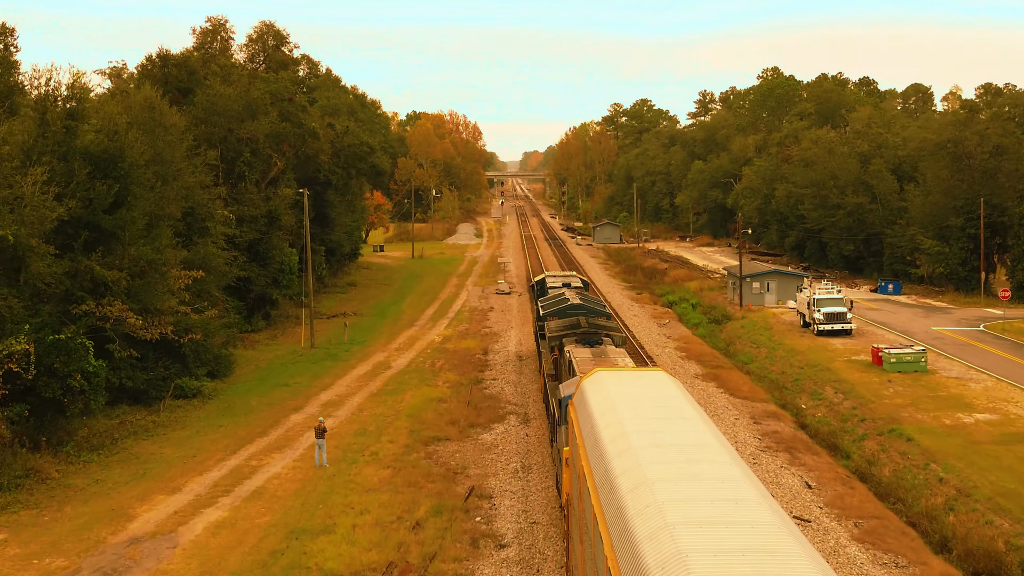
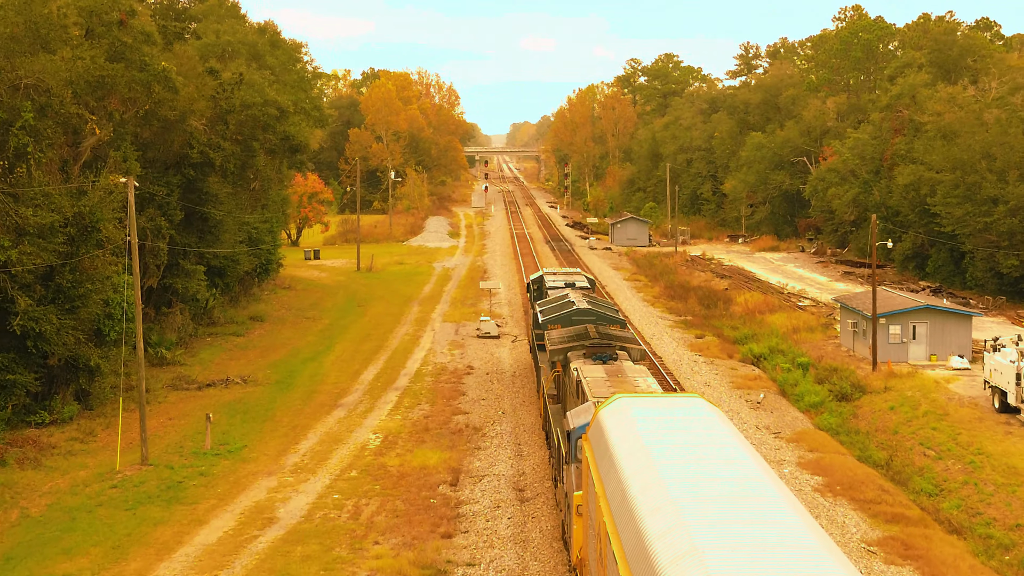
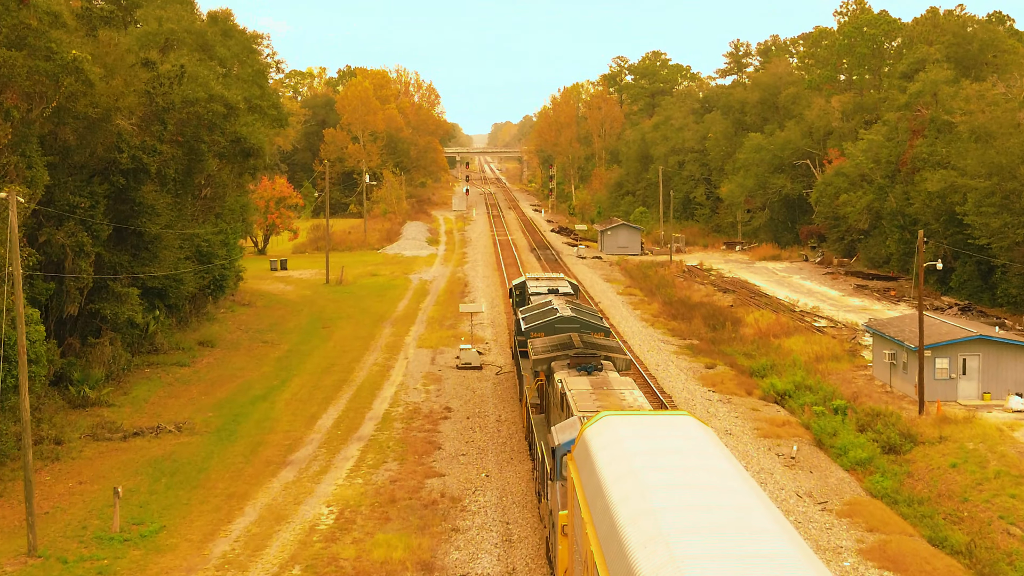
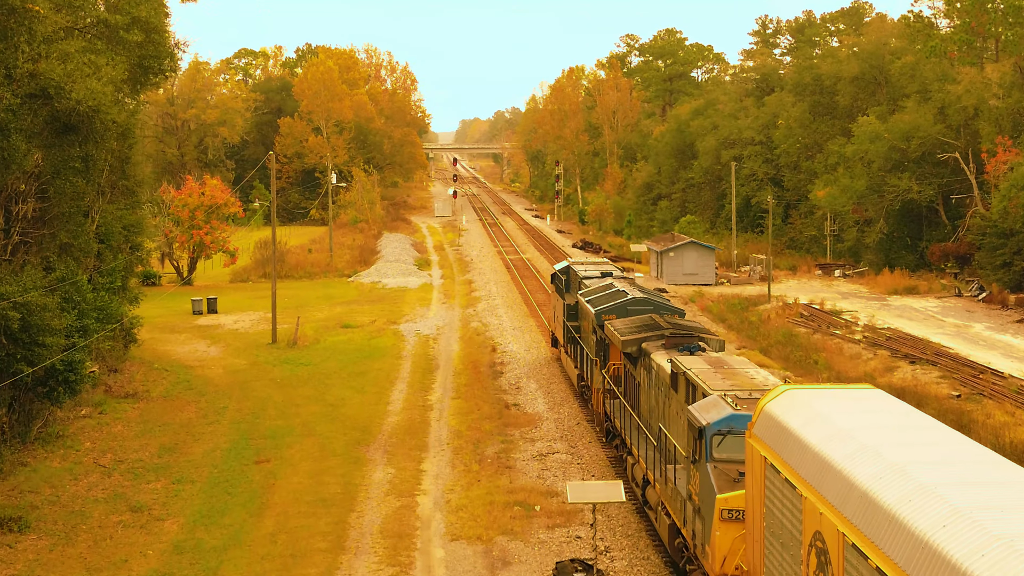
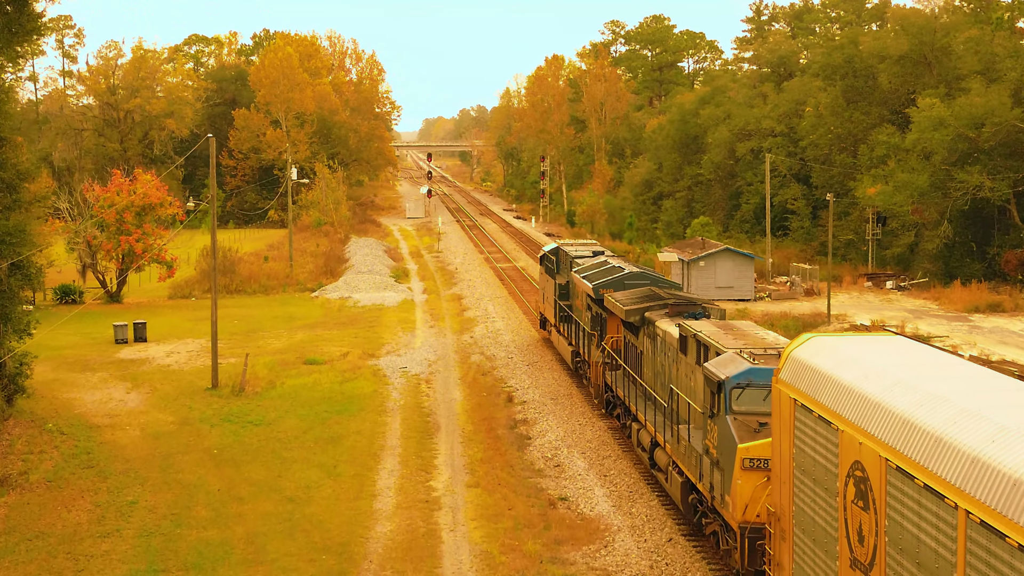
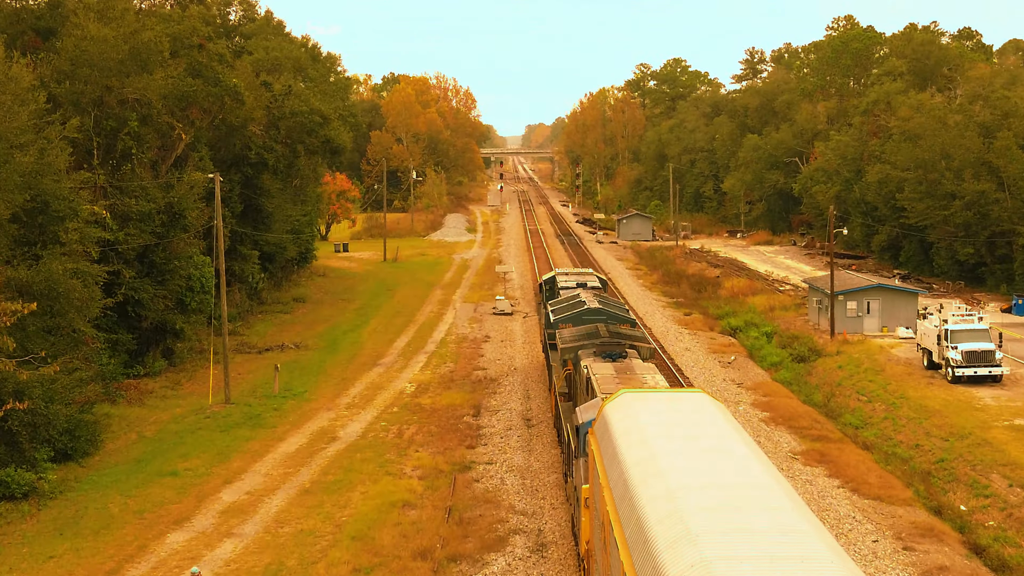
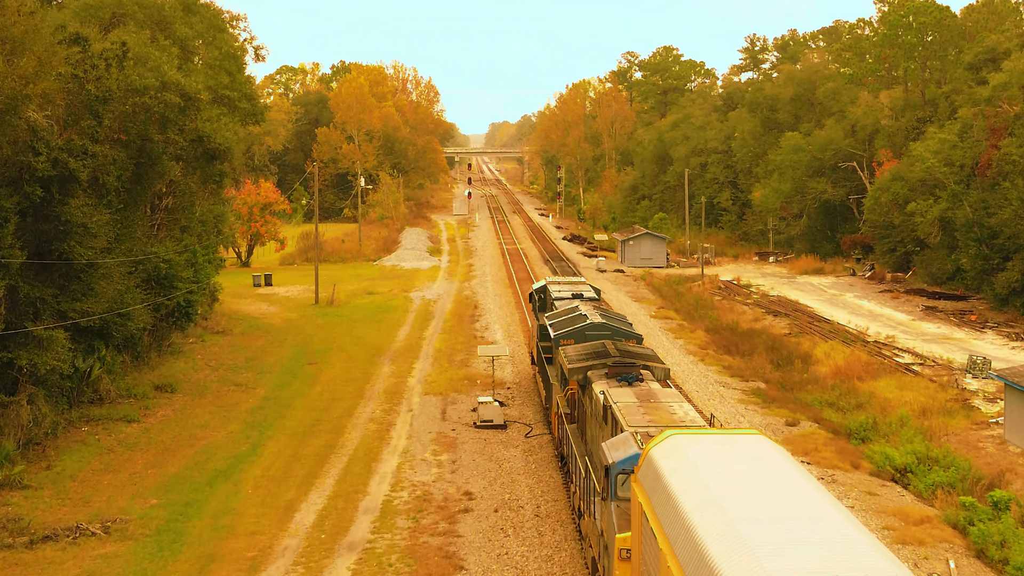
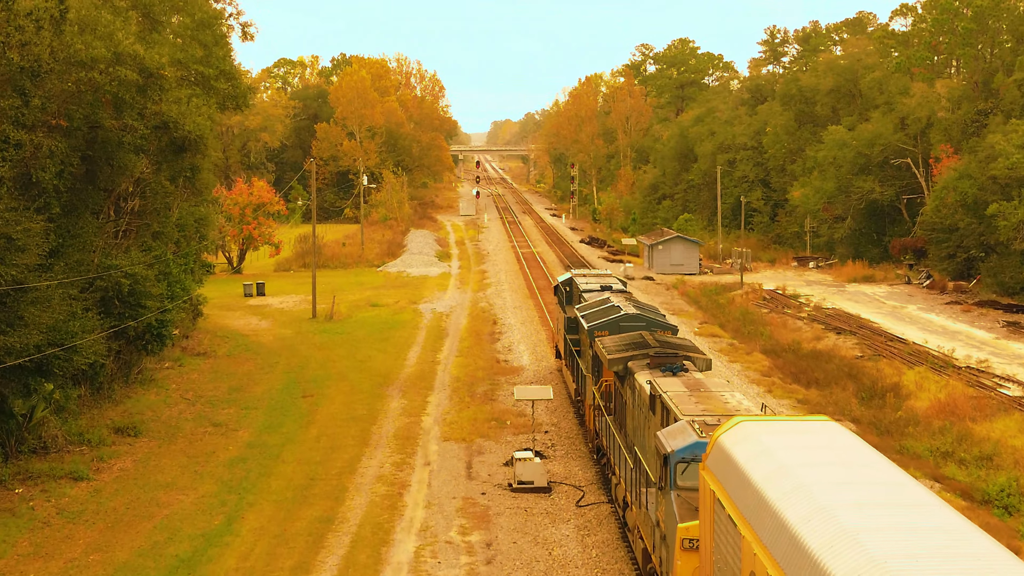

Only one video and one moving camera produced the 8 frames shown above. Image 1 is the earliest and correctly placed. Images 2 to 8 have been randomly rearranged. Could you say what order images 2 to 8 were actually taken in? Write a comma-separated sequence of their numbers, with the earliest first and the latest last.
6, 2, 3, 7, 8, 4, 5
